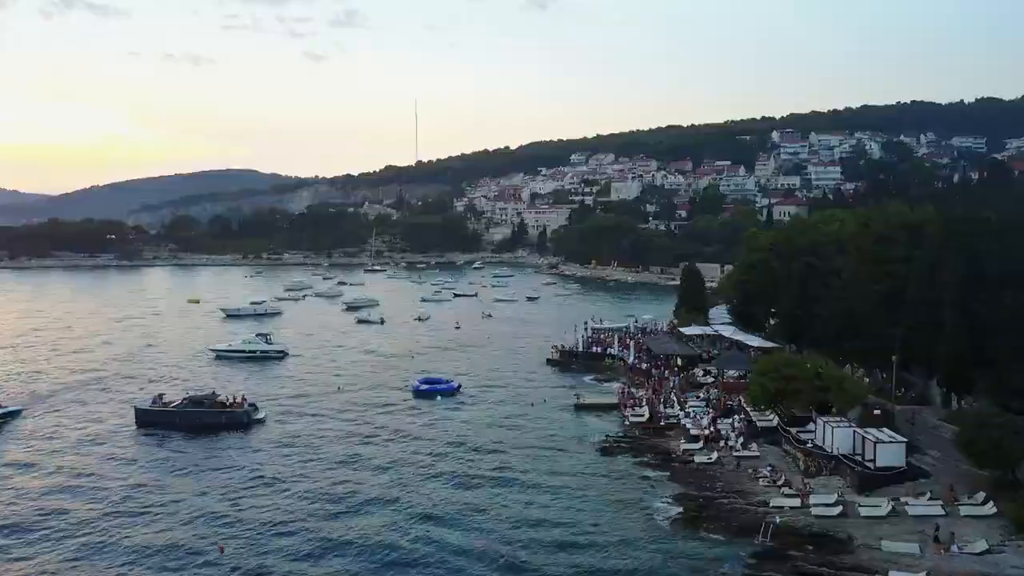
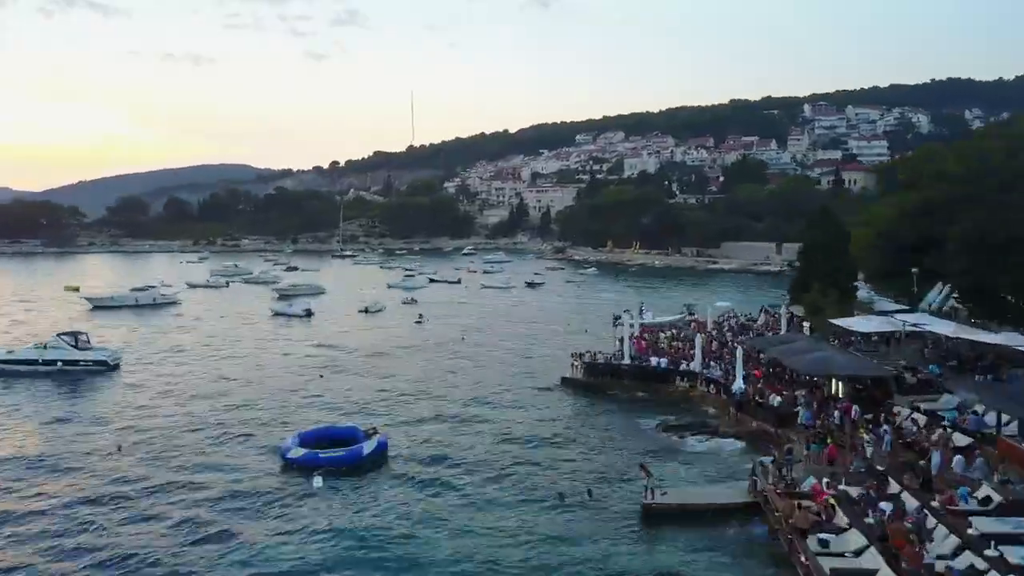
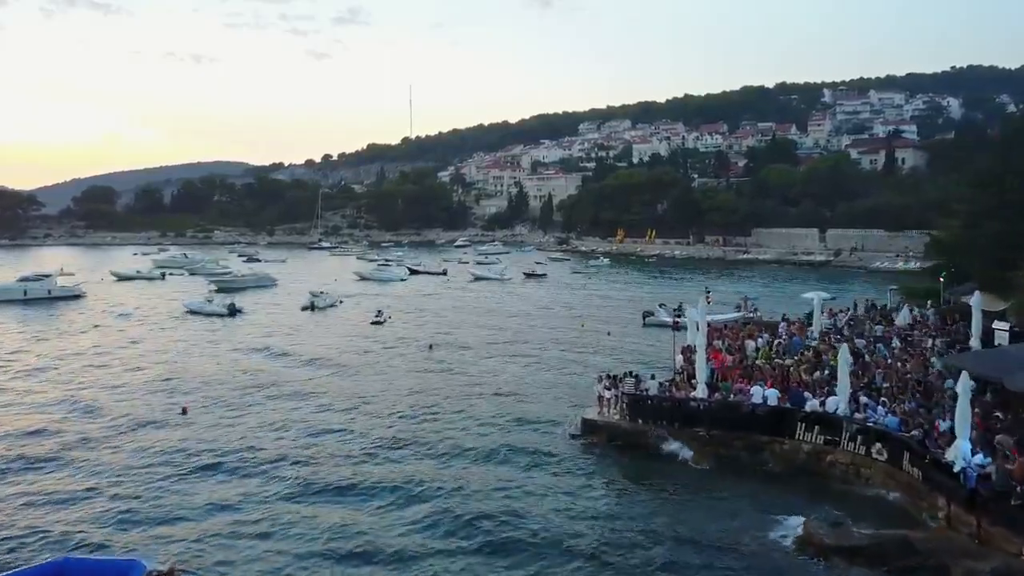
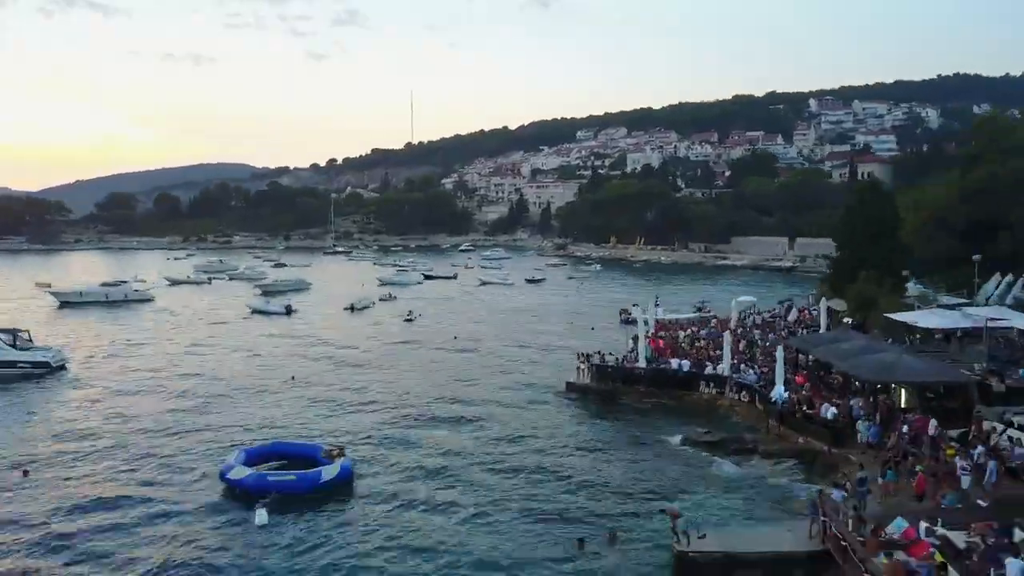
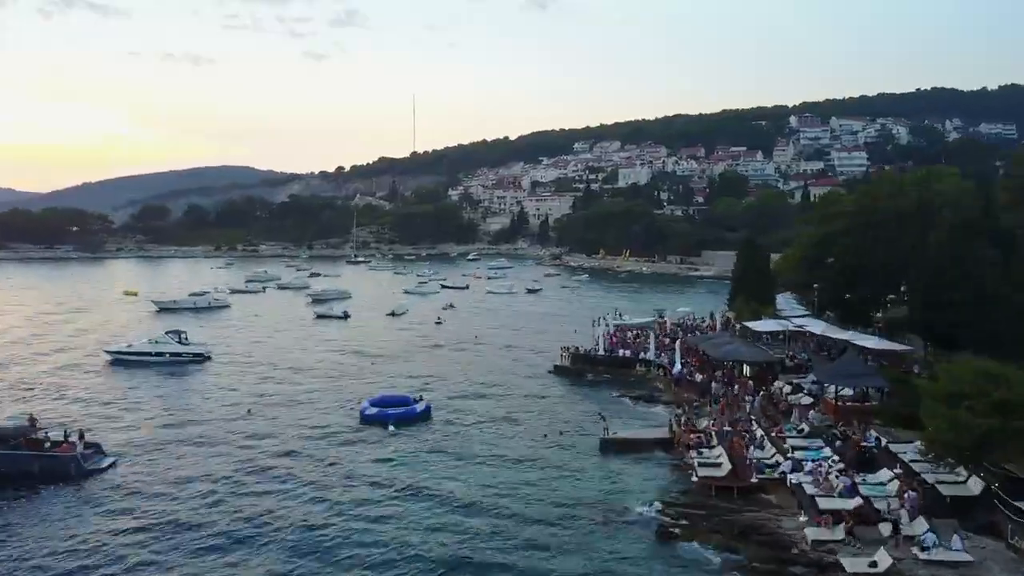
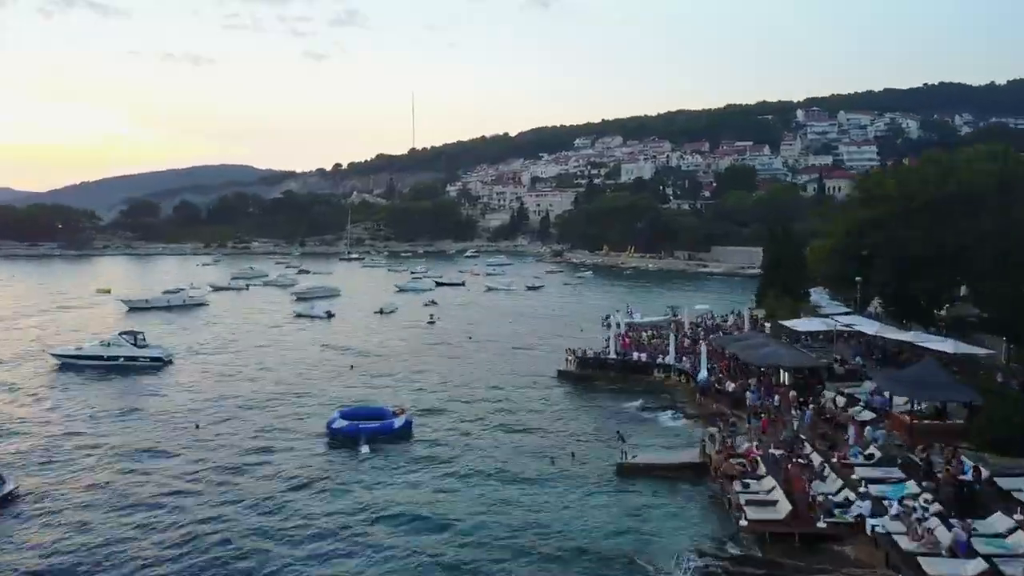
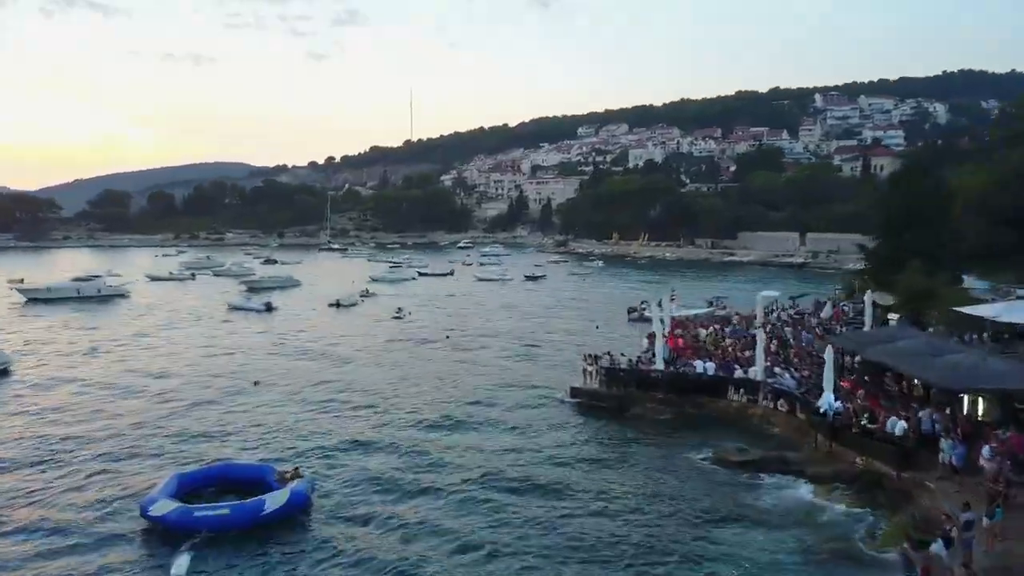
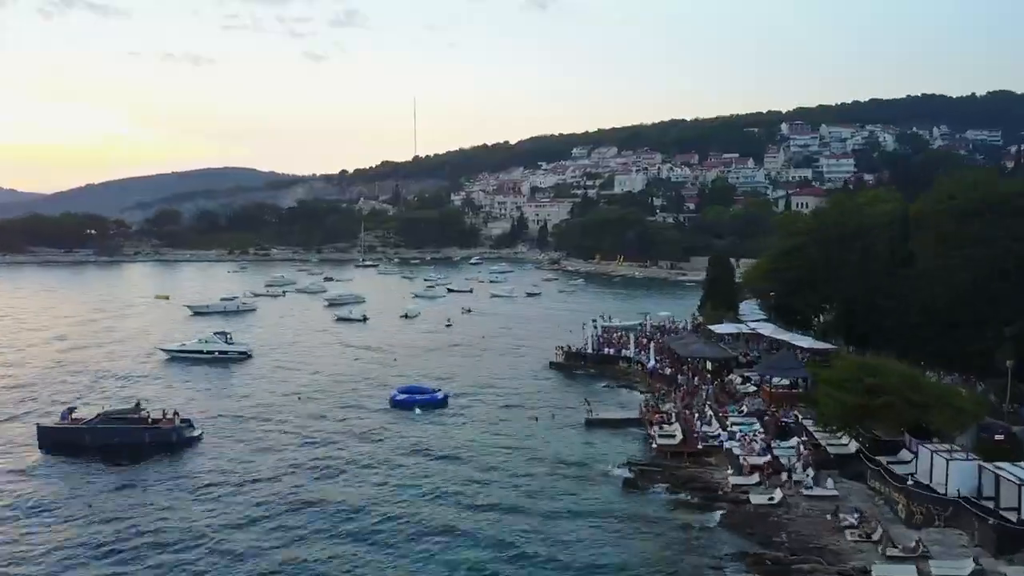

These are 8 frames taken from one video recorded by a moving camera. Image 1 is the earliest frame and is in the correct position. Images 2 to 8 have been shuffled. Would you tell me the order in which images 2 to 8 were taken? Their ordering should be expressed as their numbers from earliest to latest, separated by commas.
8, 5, 6, 2, 4, 7, 3
